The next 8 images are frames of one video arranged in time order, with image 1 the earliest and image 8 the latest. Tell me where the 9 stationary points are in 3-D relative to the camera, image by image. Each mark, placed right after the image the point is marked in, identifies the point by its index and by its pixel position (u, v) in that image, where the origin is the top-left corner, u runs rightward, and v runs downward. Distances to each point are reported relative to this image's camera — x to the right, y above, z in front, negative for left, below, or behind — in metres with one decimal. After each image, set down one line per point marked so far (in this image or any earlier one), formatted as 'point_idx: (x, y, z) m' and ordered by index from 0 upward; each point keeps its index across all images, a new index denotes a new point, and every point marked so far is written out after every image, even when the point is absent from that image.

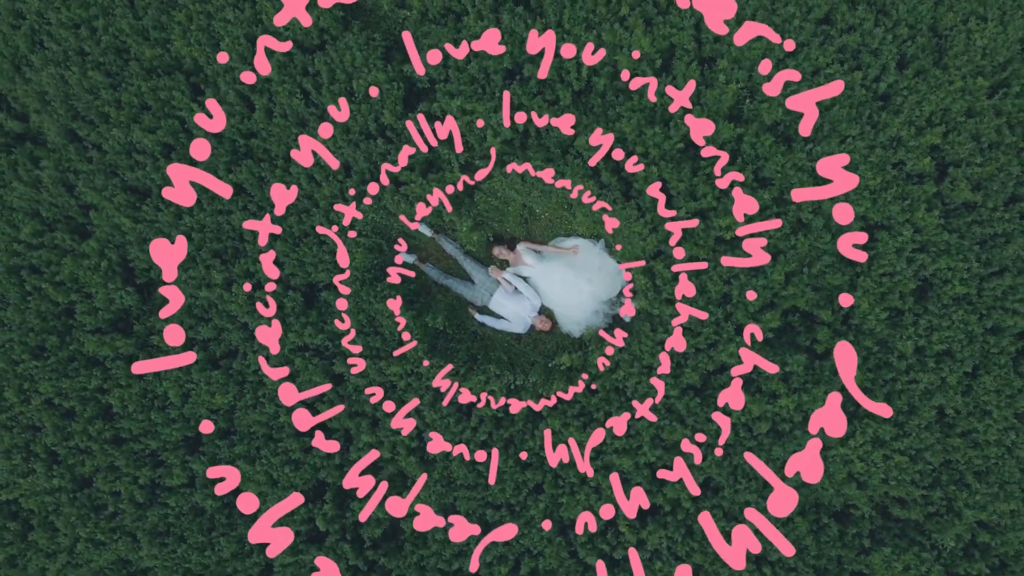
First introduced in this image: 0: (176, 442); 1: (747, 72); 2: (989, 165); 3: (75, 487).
0: (-5.5, -2.5, +10.9) m
1: (+3.5, +3.2, +10.0) m
2: (+7.0, +1.8, +9.8) m
3: (-7.3, -3.3, +11.1) m
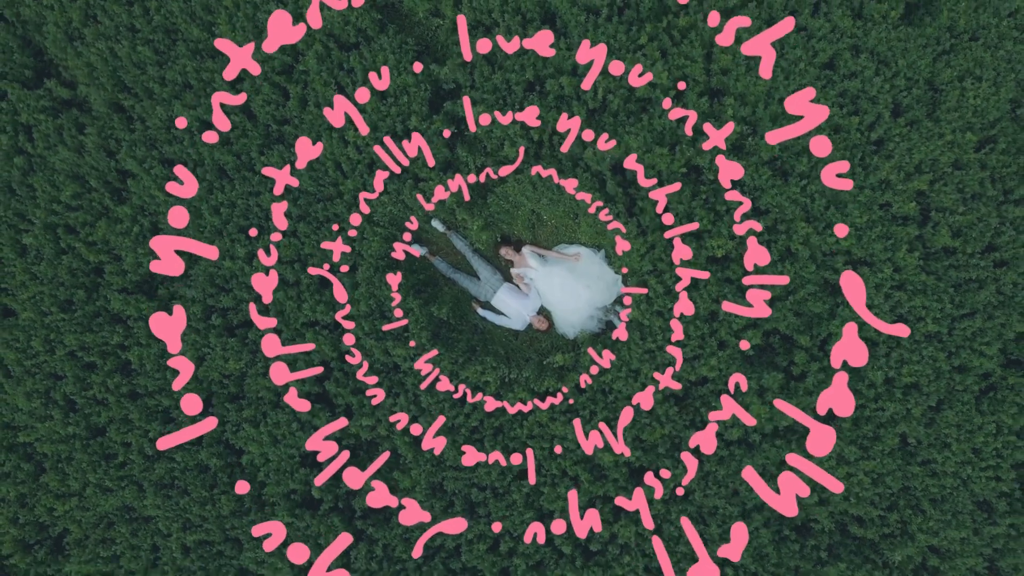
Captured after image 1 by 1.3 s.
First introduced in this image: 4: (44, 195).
0: (-5.7, -2.0, +11.7) m
1: (+3.8, +2.9, +10.7) m
2: (+7.2, +1.2, +10.5) m
3: (-7.5, -2.6, +11.8) m
4: (-8.2, +1.6, +11.6) m
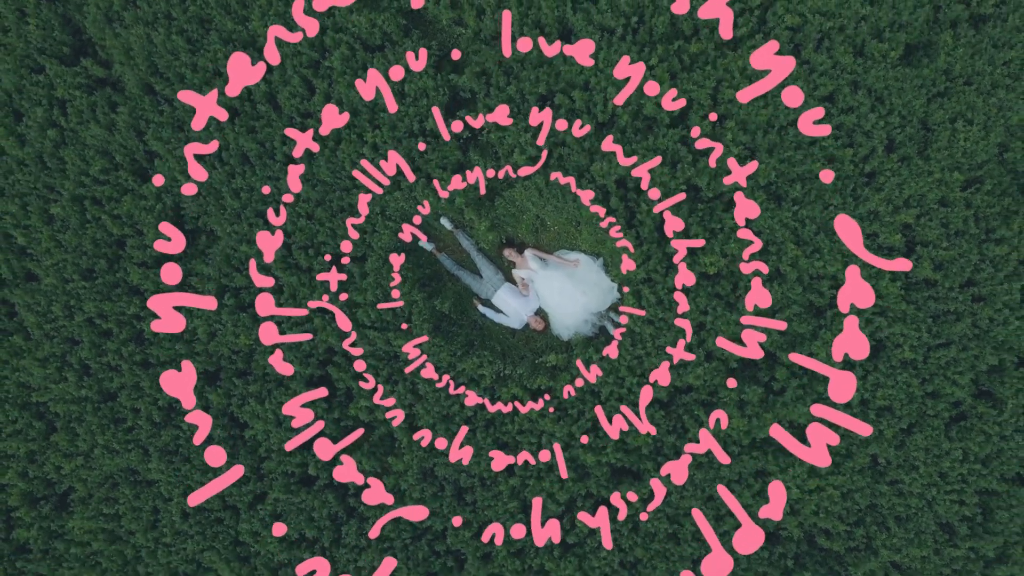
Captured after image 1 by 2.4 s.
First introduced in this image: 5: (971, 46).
0: (-5.8, -1.5, +12.2) m
1: (+4.0, +2.6, +11.2) m
2: (+7.2, +0.6, +11.0) m
3: (-7.7, -2.0, +12.4) m
4: (-8.0, +2.2, +12.2) m
5: (+7.4, +3.9, +10.8) m
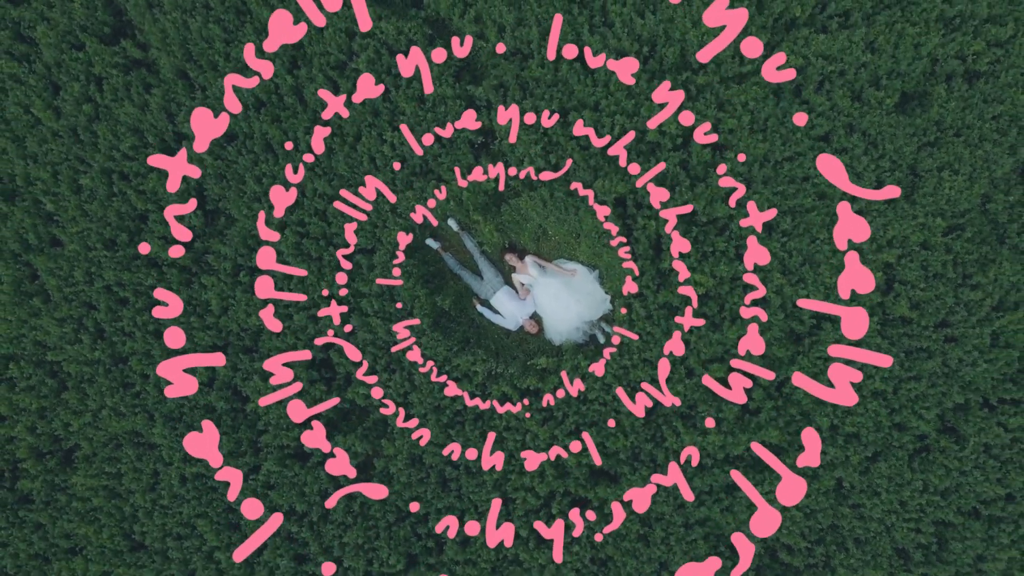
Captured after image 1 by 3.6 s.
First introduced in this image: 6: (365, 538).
0: (-5.9, -1.1, +12.9) m
1: (+4.2, +2.2, +11.8) m
2: (+7.2, 0.0, +11.6) m
3: (-7.8, -1.4, +13.1) m
4: (-7.8, +2.8, +12.8) m
5: (+7.7, +3.2, +11.4) m
6: (-2.7, -4.7, +12.5) m
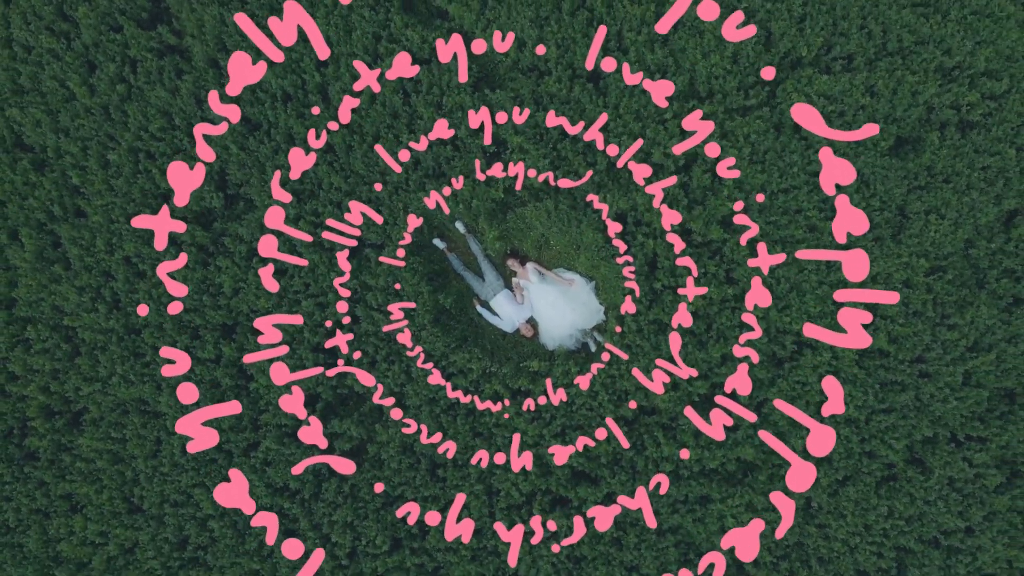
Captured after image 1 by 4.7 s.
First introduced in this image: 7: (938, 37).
0: (-6.0, -0.7, +13.5) m
1: (+4.3, +1.7, +12.4) m
2: (+7.2, -0.7, +12.2) m
3: (-7.9, -0.9, +13.7) m
4: (-7.6, +3.3, +13.5) m
5: (+7.9, +2.5, +11.9) m
6: (-3.1, -4.5, +13.1) m
7: (+7.5, +4.4, +11.8) m
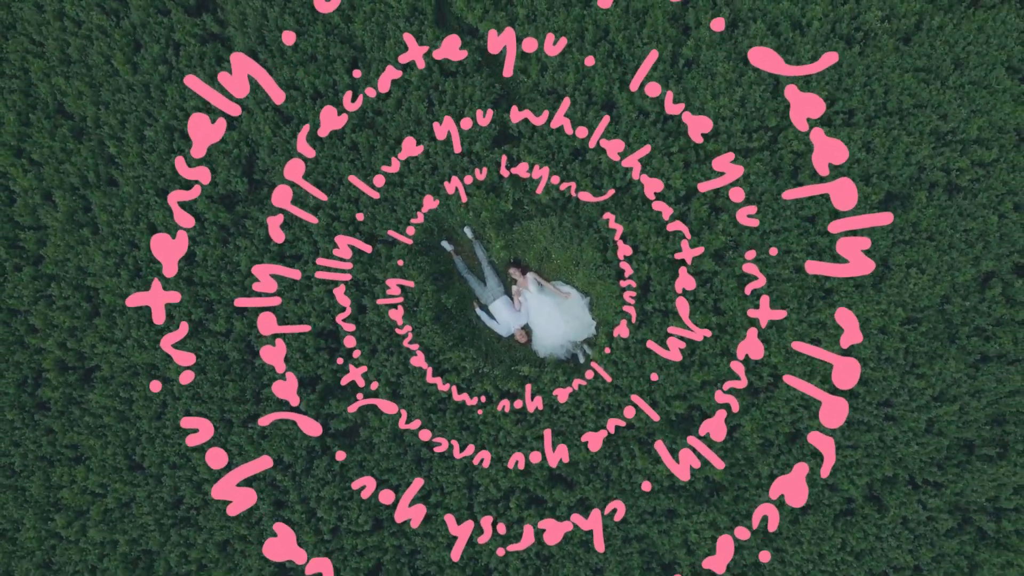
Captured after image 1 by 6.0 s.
0: (-6.1, -0.3, +14.3) m
1: (+4.4, +1.1, +13.1) m
2: (+7.1, -1.6, +12.9) m
3: (-8.0, -0.2, +14.5) m
4: (-7.2, +4.0, +14.2) m
5: (+8.1, +1.5, +12.6) m
6: (-3.6, -4.3, +13.9) m
7: (+7.9, +3.5, +12.5) m
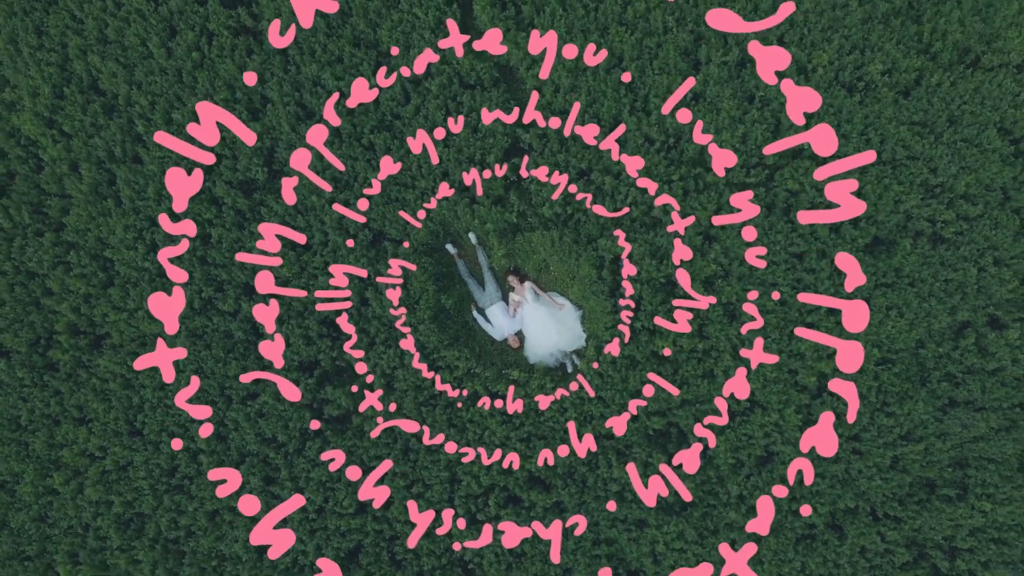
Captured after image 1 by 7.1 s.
0: (-6.1, +0.1, +14.9) m
1: (+4.5, +0.6, +13.7) m
2: (+6.8, -2.4, +13.5) m
3: (-8.0, +0.3, +15.2) m
4: (-6.9, +4.4, +14.9) m
5: (+8.1, +0.6, +13.2) m
6: (-4.0, -4.1, +14.6) m
7: (+8.1, +2.6, +13.1) m
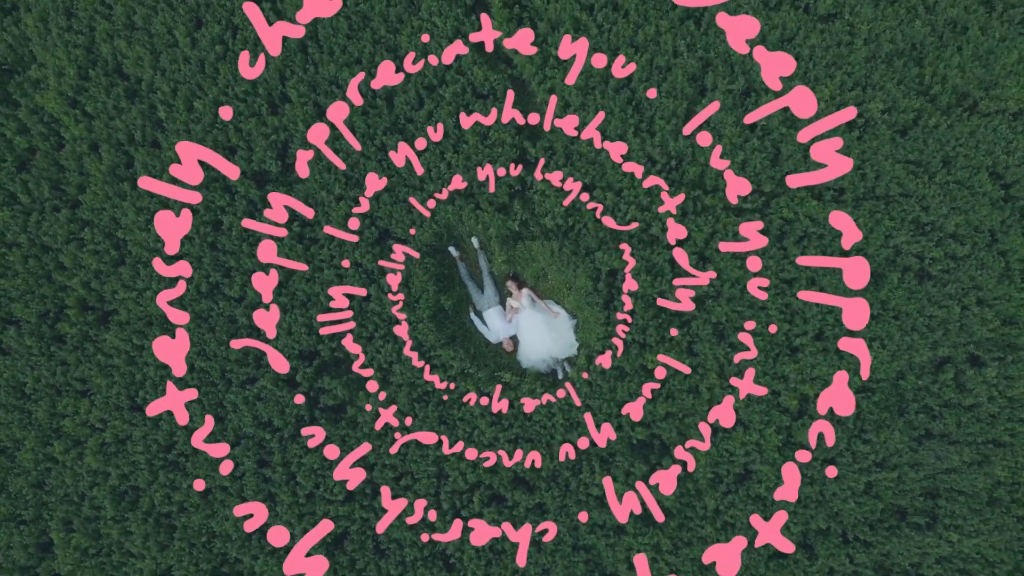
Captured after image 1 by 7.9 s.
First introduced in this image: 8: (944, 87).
0: (-6.1, +0.4, +15.4) m
1: (+4.4, +0.1, +14.1) m
2: (+6.6, -3.0, +13.9) m
3: (-8.0, +0.8, +15.6) m
4: (-6.6, +4.8, +15.3) m
5: (+8.1, -0.1, +13.6) m
6: (-4.3, -4.0, +15.0) m
7: (+8.2, +1.9, +13.5) m
8: (+8.7, +4.1, +13.5) m
